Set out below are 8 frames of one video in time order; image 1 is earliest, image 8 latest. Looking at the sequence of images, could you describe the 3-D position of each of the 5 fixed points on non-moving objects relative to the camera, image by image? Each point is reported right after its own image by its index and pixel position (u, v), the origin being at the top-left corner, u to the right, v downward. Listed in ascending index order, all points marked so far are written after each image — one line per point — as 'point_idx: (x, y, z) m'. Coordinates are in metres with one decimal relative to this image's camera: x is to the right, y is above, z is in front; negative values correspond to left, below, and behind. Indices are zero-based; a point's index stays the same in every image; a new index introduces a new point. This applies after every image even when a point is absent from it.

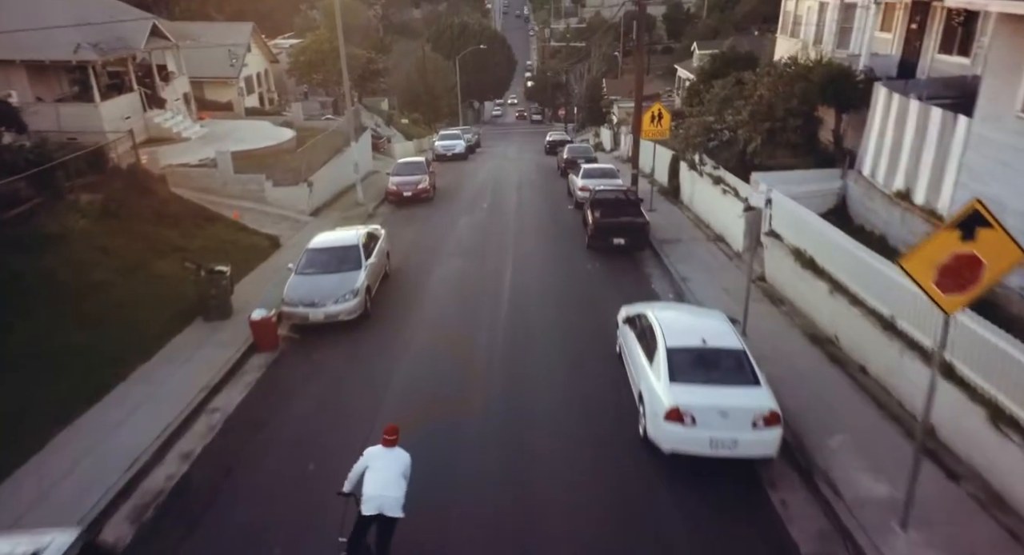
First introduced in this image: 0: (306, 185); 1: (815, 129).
0: (-4.0, +1.8, +15.1) m
1: (+4.3, +2.1, +11.1) m
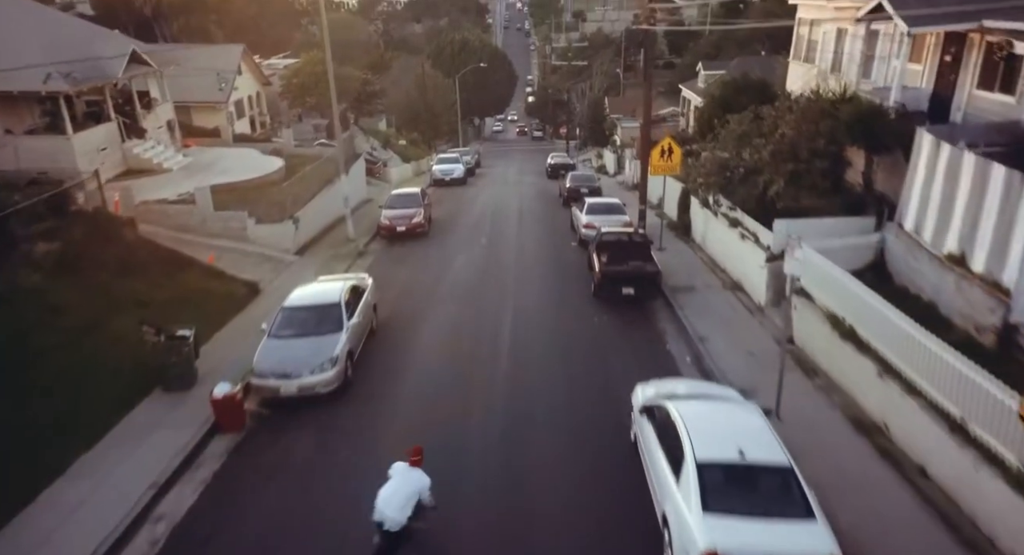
0: (-4.0, +1.0, +14.2) m
1: (+4.3, +1.4, +10.2) m
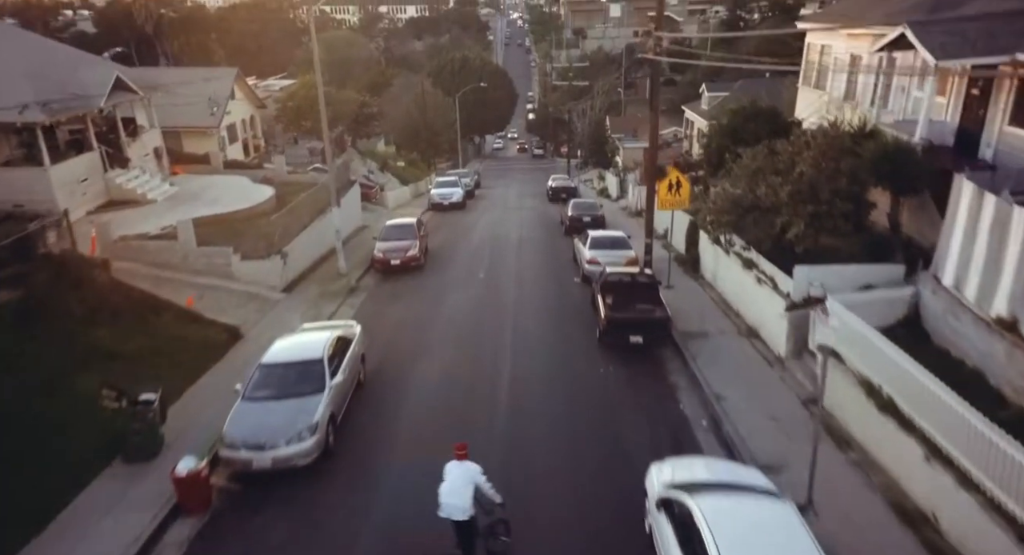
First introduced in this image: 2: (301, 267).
0: (-4.0, +0.4, +13.4) m
1: (+4.3, +0.8, +9.5) m
2: (-3.9, +0.2, +14.3) m
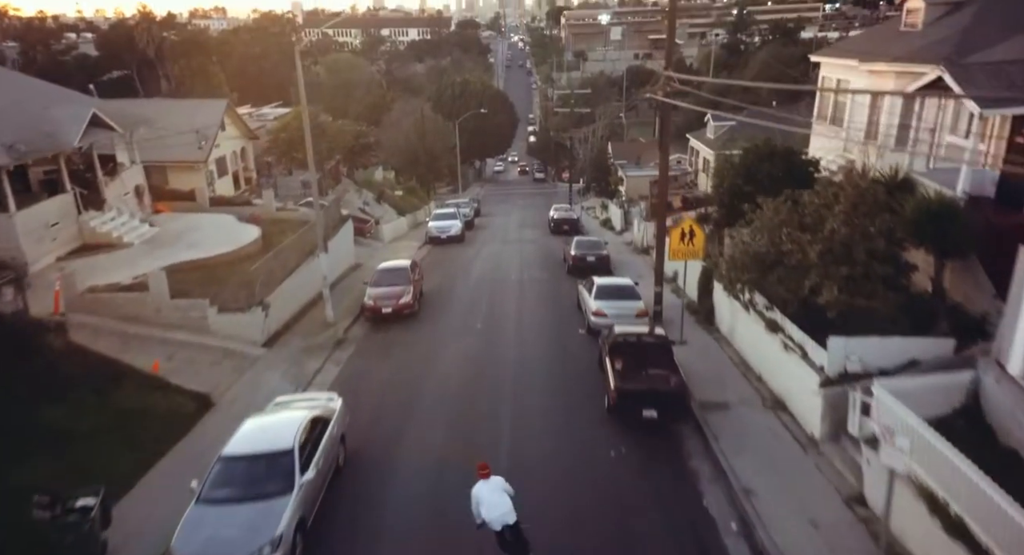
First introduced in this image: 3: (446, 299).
0: (-4.0, -0.5, +12.5) m
1: (+4.3, 0.0, +8.5) m
2: (-3.9, -0.7, +13.3) m
3: (-1.4, -0.5, +16.6) m
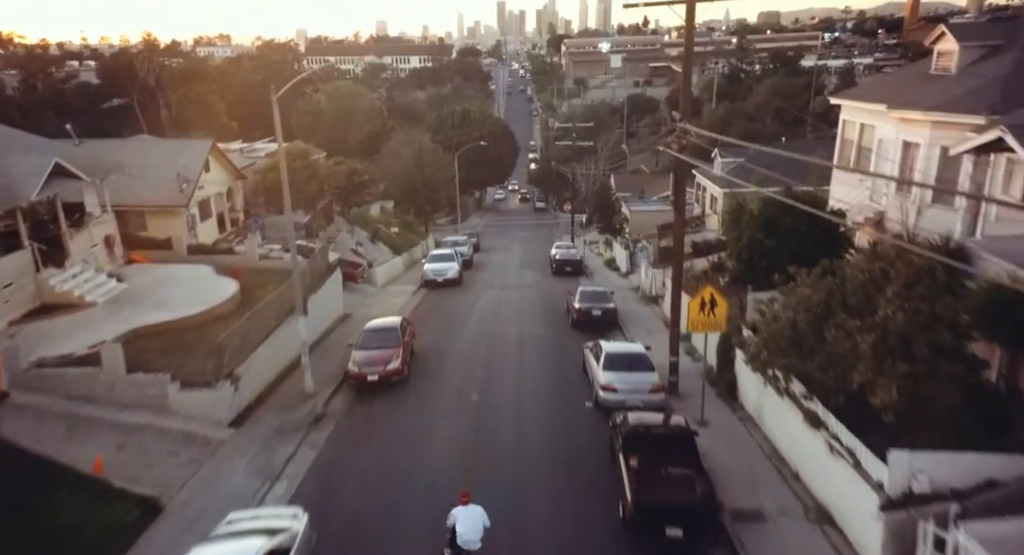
0: (-4.1, -1.5, +11.1) m
1: (+4.3, -0.9, +7.2) m
2: (-3.9, -1.7, +12.0) m
3: (-1.4, -1.6, +15.2) m
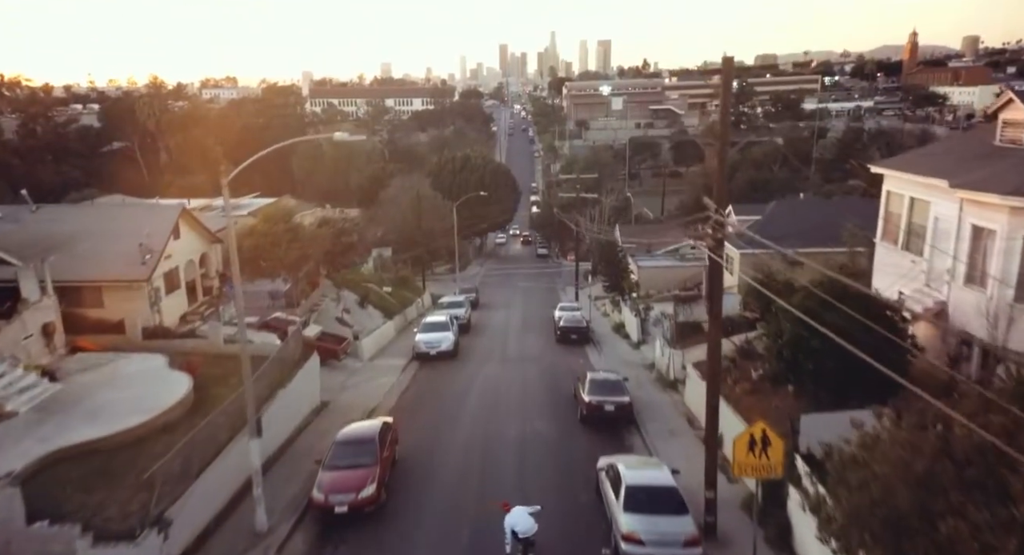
0: (-4.1, -2.9, +8.9) m
1: (+4.2, -2.1, +5.0) m
2: (-4.0, -3.2, +9.7) m
3: (-1.4, -3.2, +13.0) m
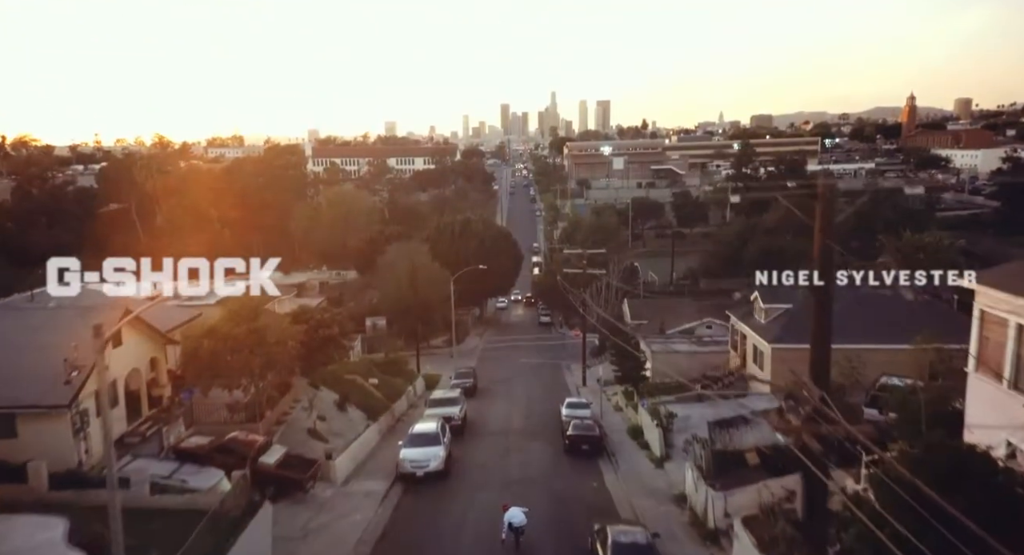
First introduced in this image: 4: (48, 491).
0: (-4.1, -4.6, +5.5) m
1: (+4.3, -3.5, +1.7) m
2: (-3.9, -4.9, +6.3) m
3: (-1.4, -5.2, +9.6) m
4: (-7.4, -3.3, +12.4) m
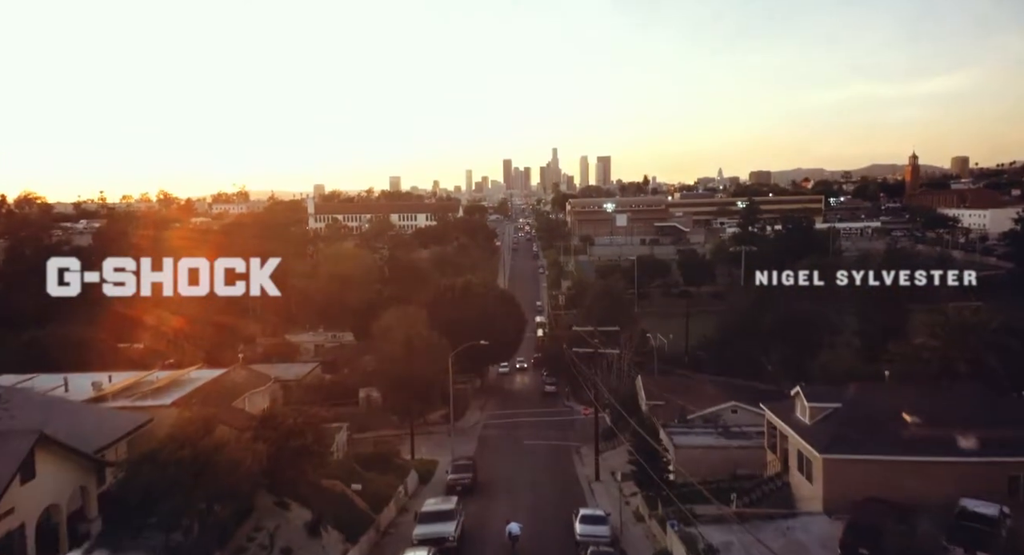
0: (-4.0, -5.8, +1.9) m
1: (+4.3, -4.5, -1.9) m
2: (-3.8, -6.2, +2.7) m
3: (-1.3, -6.7, +5.9) m
4: (-7.3, -5.0, +8.8) m
